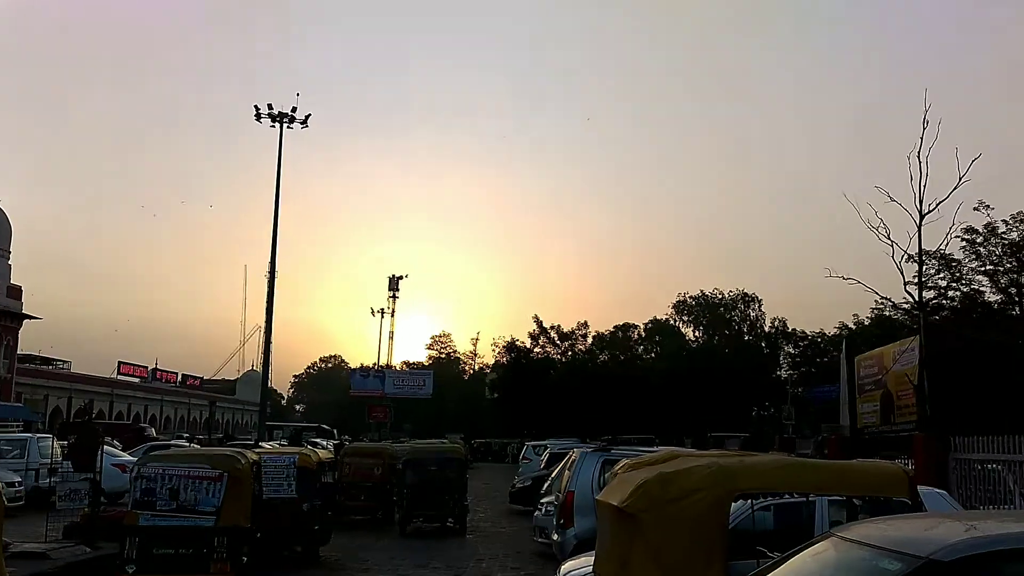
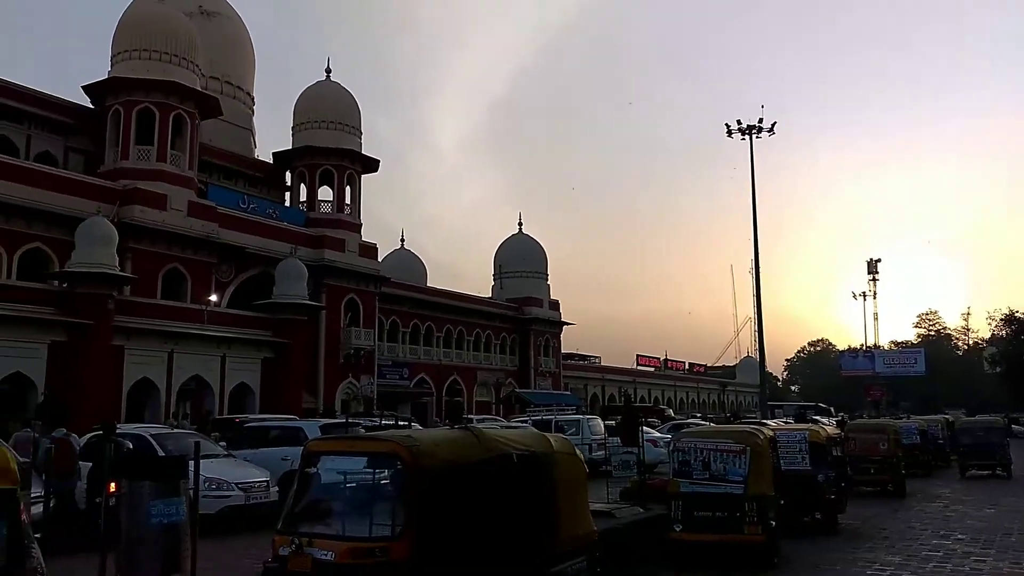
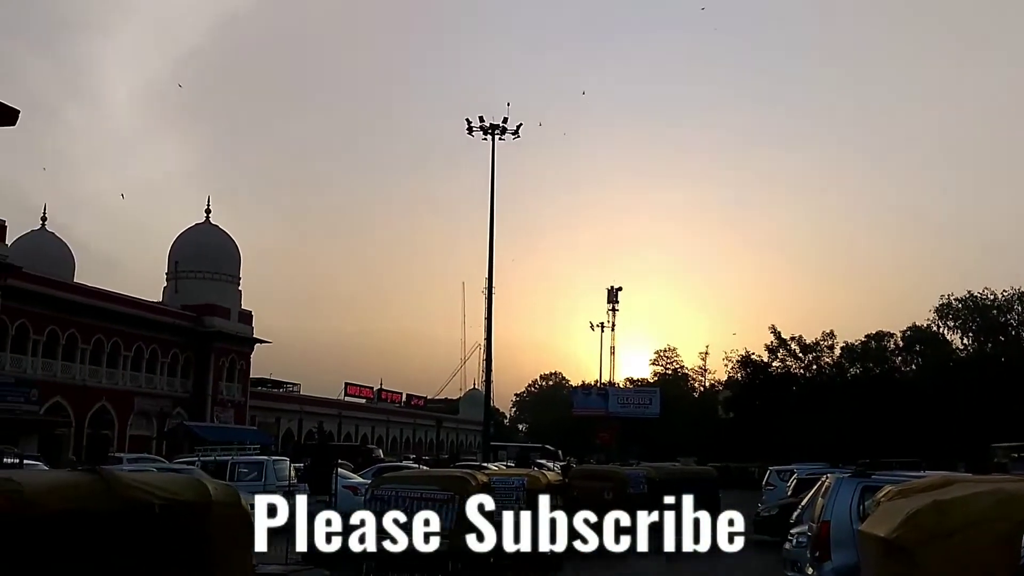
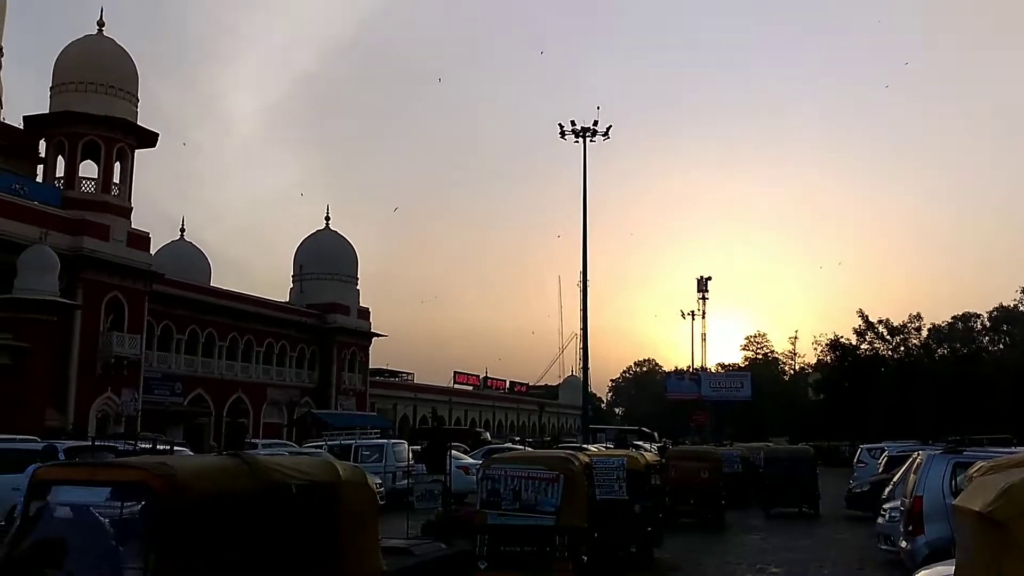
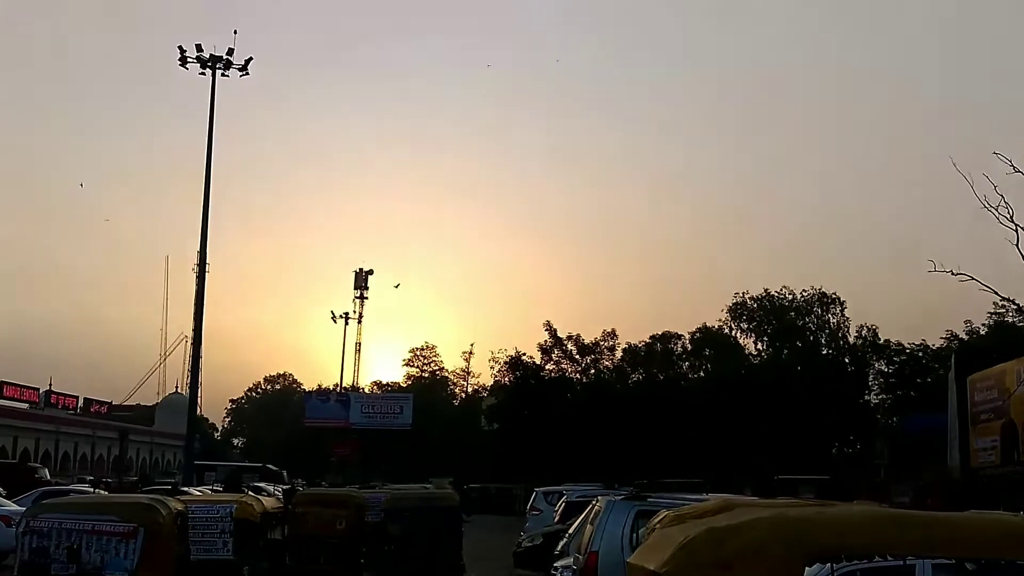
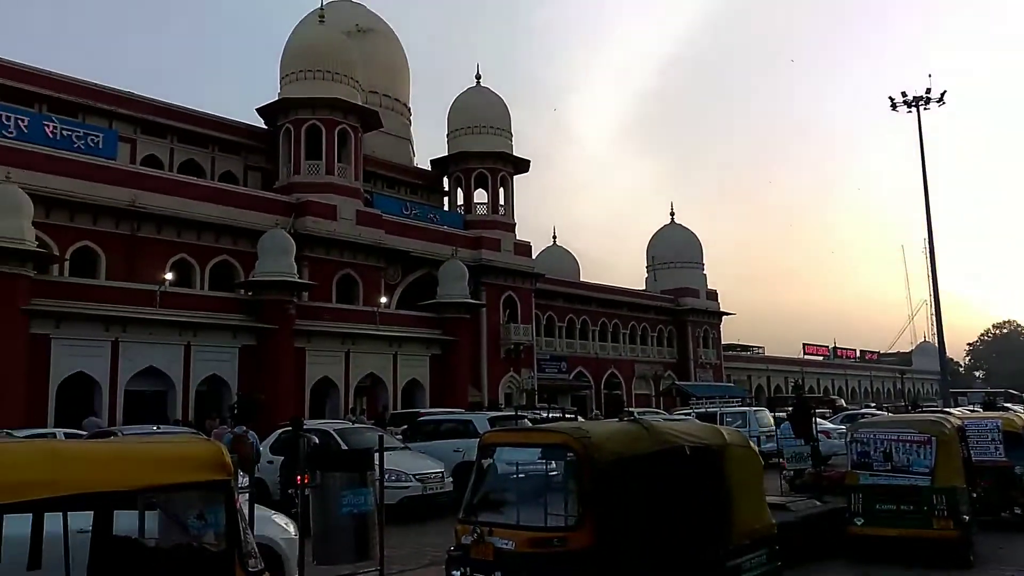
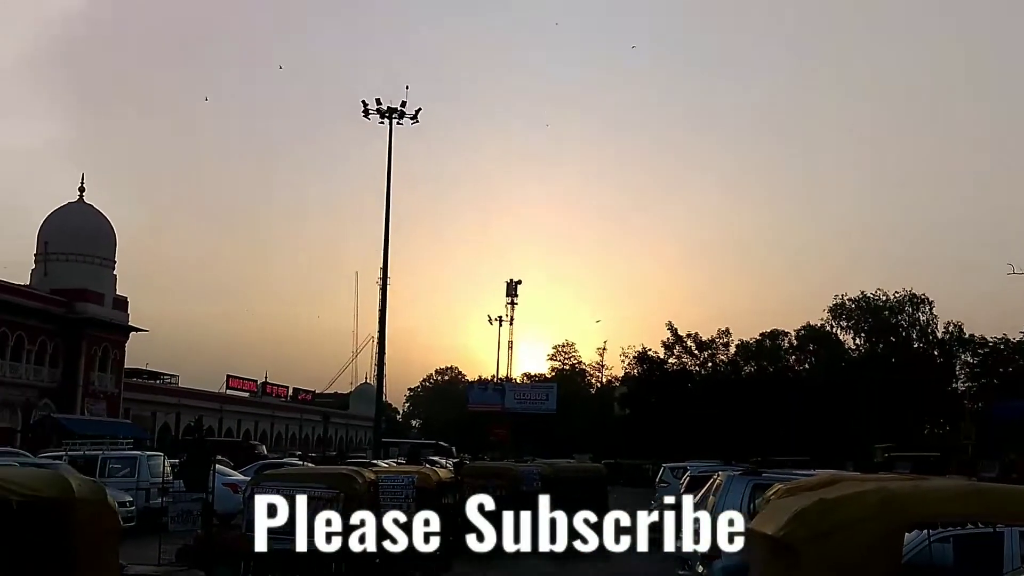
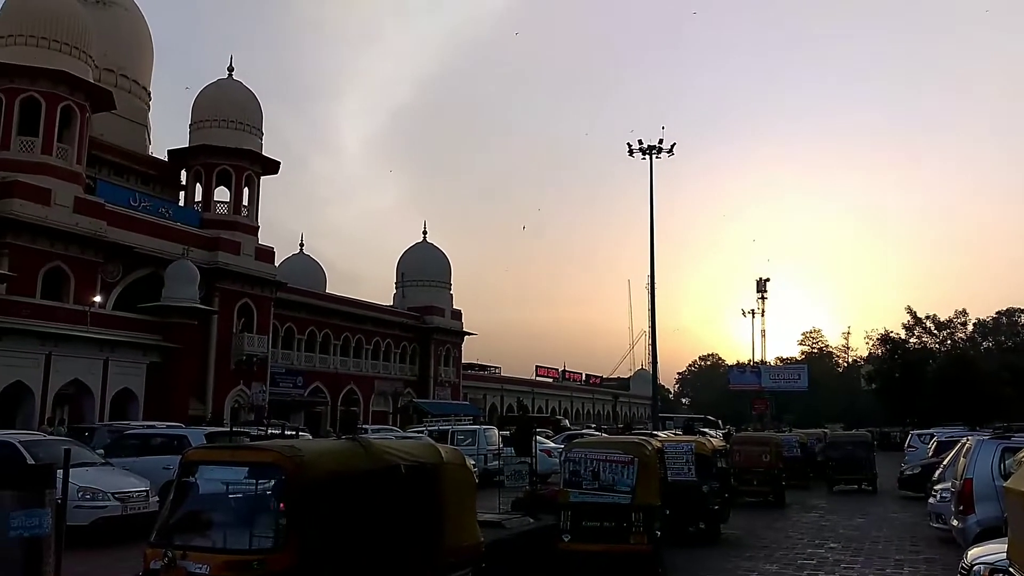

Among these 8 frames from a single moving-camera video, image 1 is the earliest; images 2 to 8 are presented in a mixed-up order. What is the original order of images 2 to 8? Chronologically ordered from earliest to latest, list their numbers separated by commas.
5, 7, 3, 4, 8, 2, 6
